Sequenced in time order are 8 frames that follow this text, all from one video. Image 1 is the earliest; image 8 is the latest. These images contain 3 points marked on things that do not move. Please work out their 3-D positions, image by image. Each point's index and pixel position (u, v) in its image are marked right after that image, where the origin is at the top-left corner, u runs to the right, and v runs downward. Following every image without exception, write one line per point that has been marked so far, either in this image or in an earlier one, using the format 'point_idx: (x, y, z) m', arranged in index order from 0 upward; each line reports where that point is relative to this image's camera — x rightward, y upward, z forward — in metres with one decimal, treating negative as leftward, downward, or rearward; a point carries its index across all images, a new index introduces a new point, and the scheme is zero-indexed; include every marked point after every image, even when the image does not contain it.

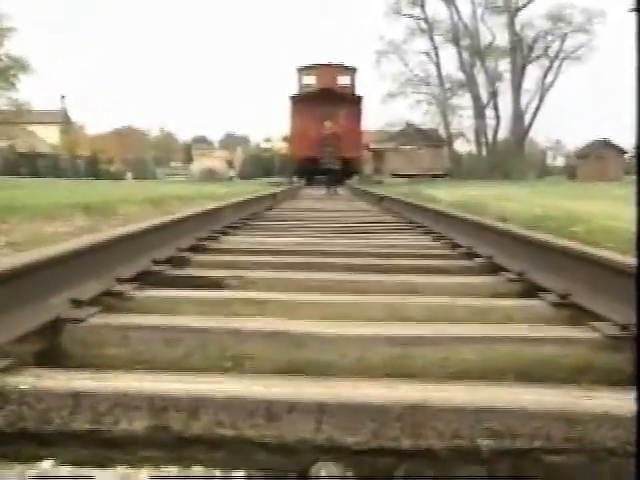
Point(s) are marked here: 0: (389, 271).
0: (+0.2, -0.1, +4.2) m
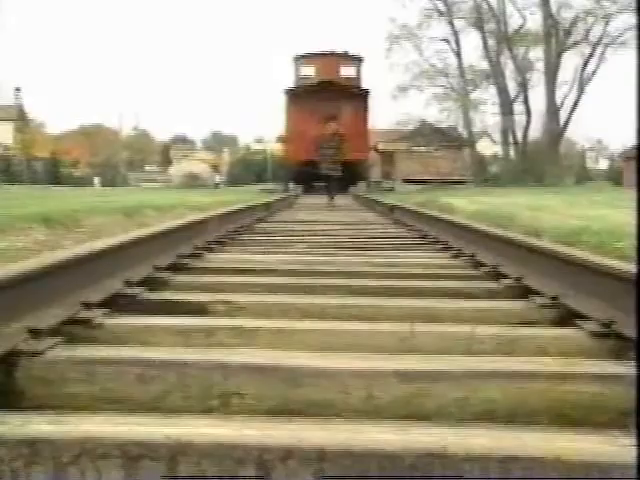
0: (+0.2, -0.1, +3.6) m
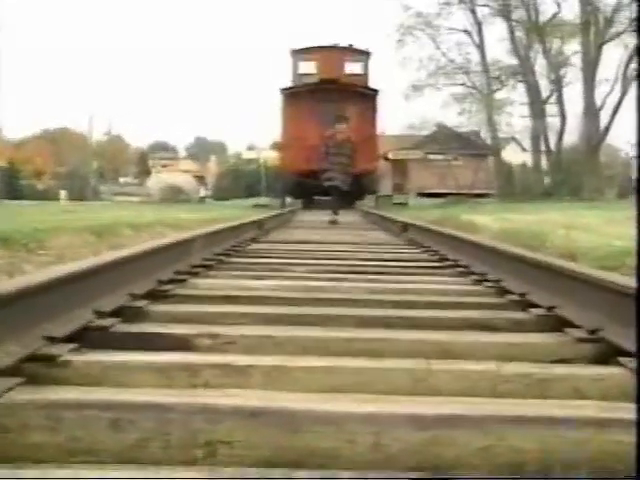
0: (+0.2, -0.2, +3.1) m
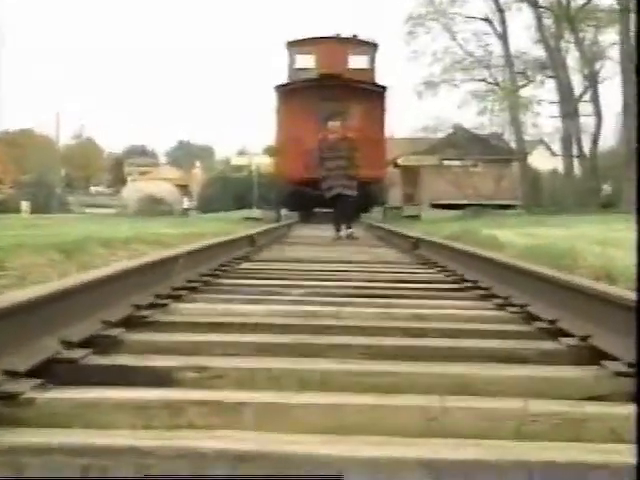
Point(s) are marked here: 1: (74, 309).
0: (+0.2, -0.2, +2.7) m
1: (-0.4, -0.1, +2.9) m
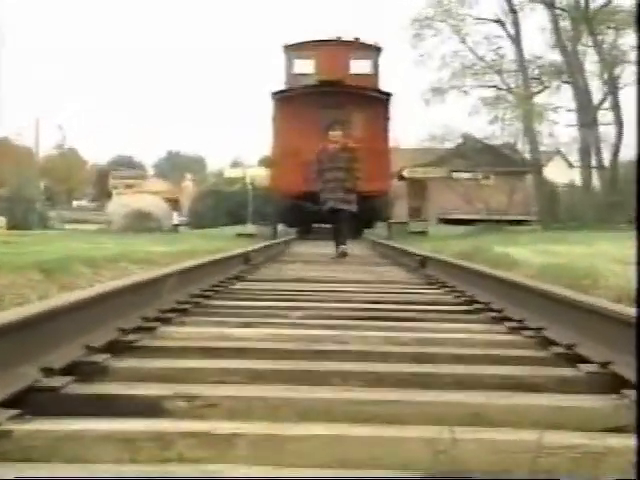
0: (+0.2, -0.2, +2.5) m
1: (-0.4, -0.1, +2.7) m
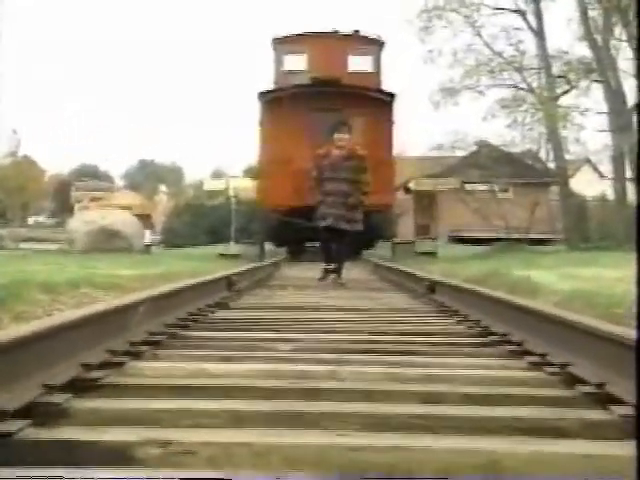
0: (+0.2, -0.2, +2.2) m
1: (-0.4, -0.2, +2.4) m
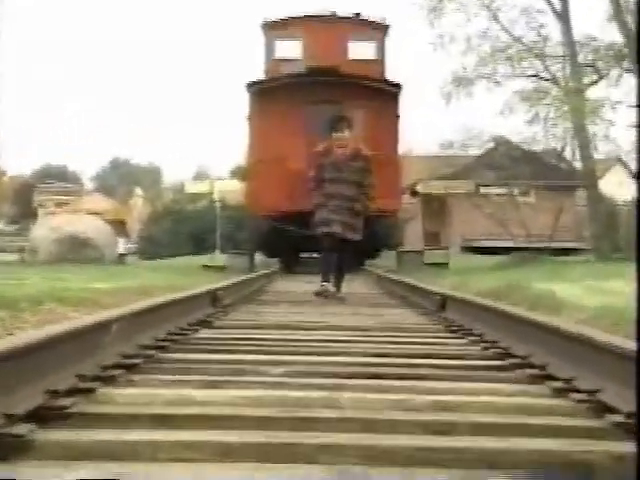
0: (+0.2, -0.3, +2.0) m
1: (-0.4, -0.2, +2.2) m
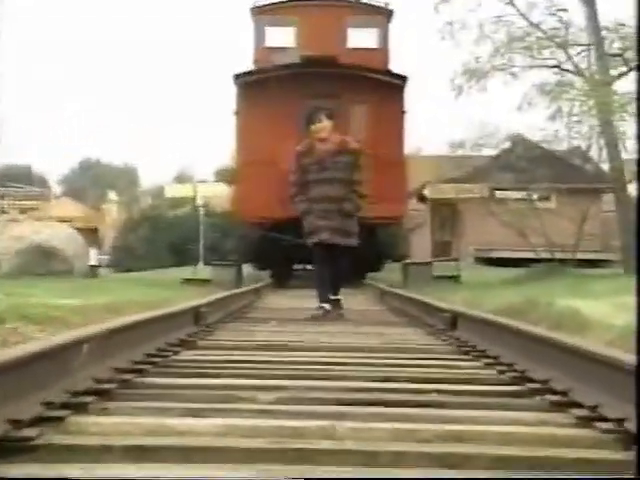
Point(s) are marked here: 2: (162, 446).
0: (+0.2, -0.3, +1.7) m
1: (-0.4, -0.2, +1.9) m
2: (-0.2, -0.2, +2.0) m
